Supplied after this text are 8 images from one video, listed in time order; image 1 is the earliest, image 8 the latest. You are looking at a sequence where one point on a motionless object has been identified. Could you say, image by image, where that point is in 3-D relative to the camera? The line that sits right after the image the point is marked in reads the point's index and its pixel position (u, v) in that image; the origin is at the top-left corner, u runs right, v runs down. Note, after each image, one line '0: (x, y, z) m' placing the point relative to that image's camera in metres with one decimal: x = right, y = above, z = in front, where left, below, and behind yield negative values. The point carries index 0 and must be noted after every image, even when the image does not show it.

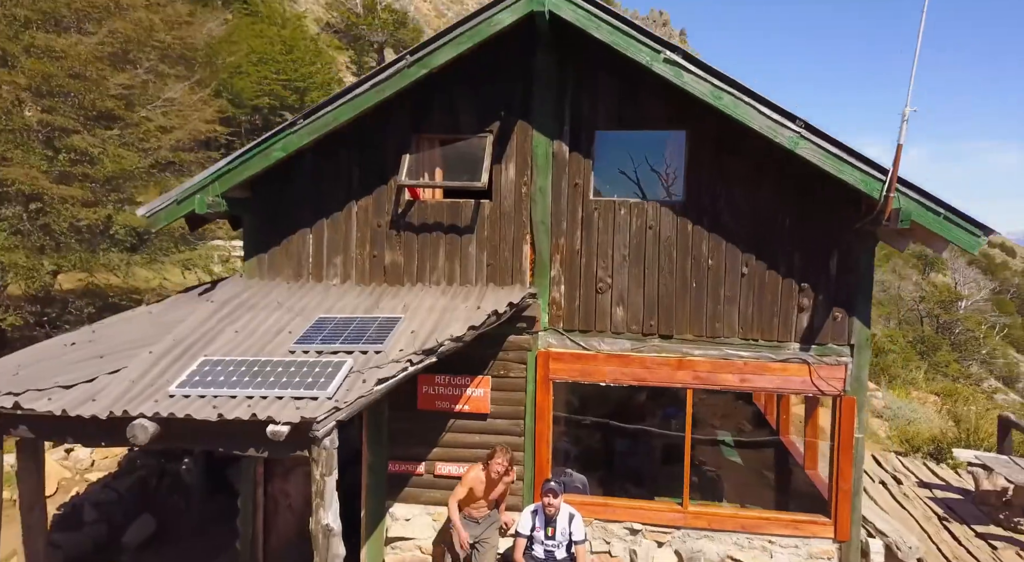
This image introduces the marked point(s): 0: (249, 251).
0: (-2.3, +0.2, +5.8) m
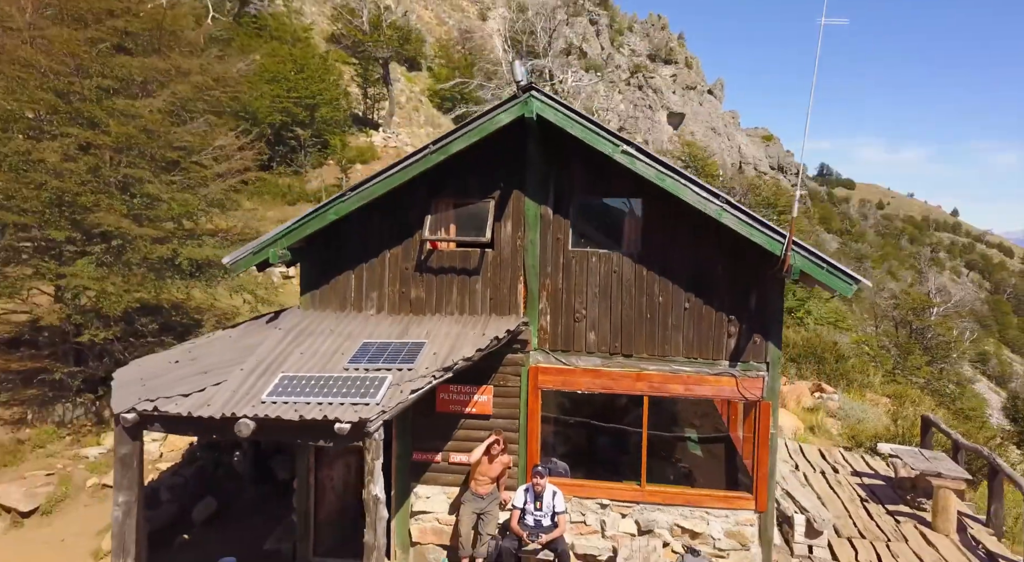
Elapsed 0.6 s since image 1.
0: (-2.4, -0.1, +7.4) m
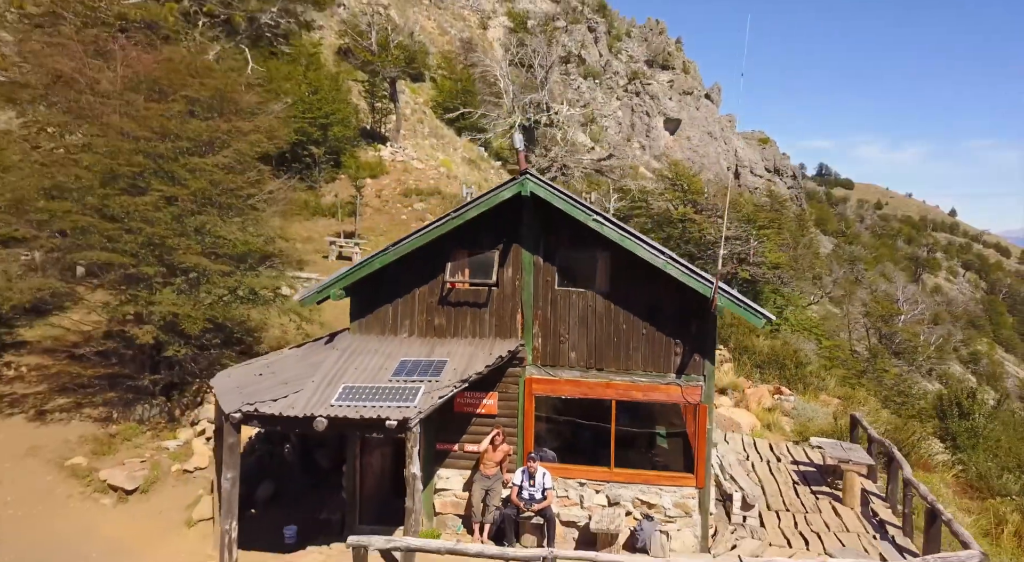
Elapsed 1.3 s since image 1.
0: (-2.3, -0.5, +9.7) m
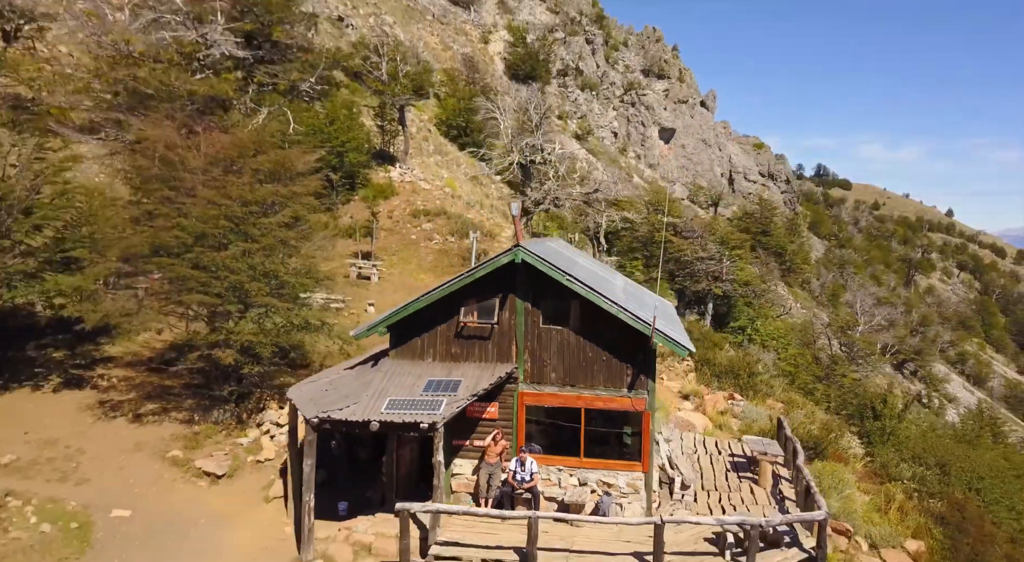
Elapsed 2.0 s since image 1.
0: (-2.4, -1.3, +13.0) m
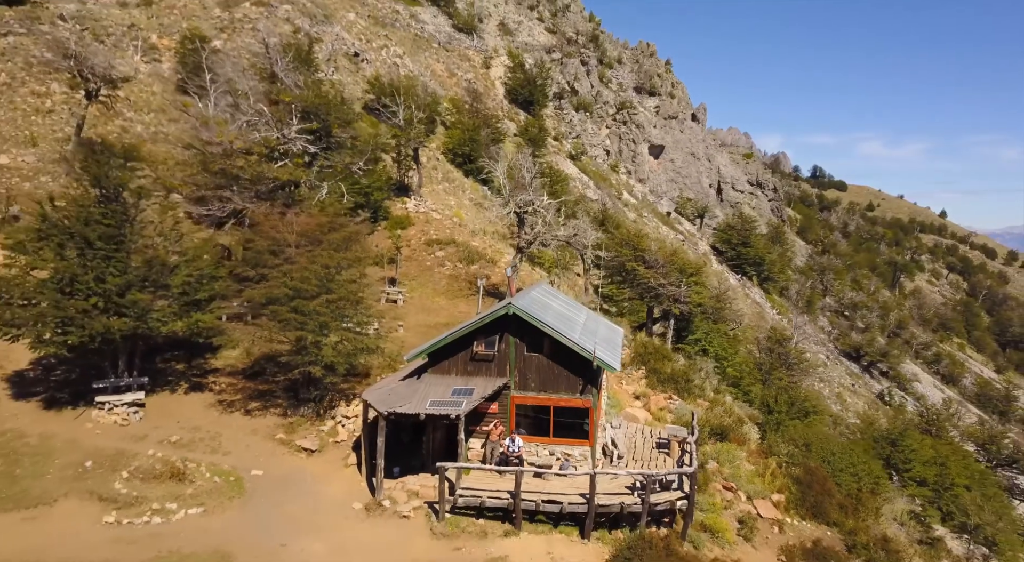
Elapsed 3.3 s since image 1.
0: (-2.6, -2.6, +20.1) m
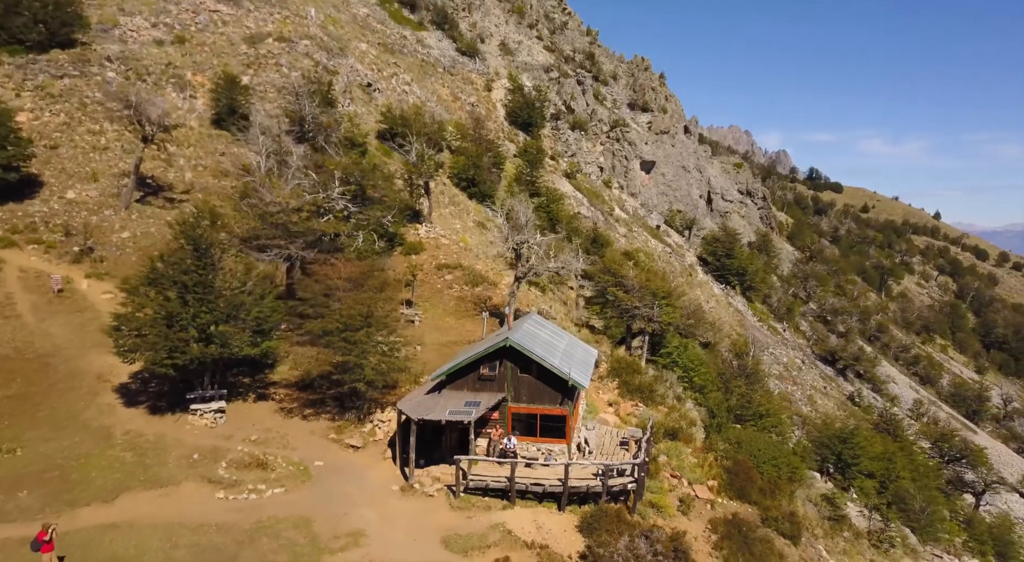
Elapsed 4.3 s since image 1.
0: (-2.7, -4.2, +26.8) m
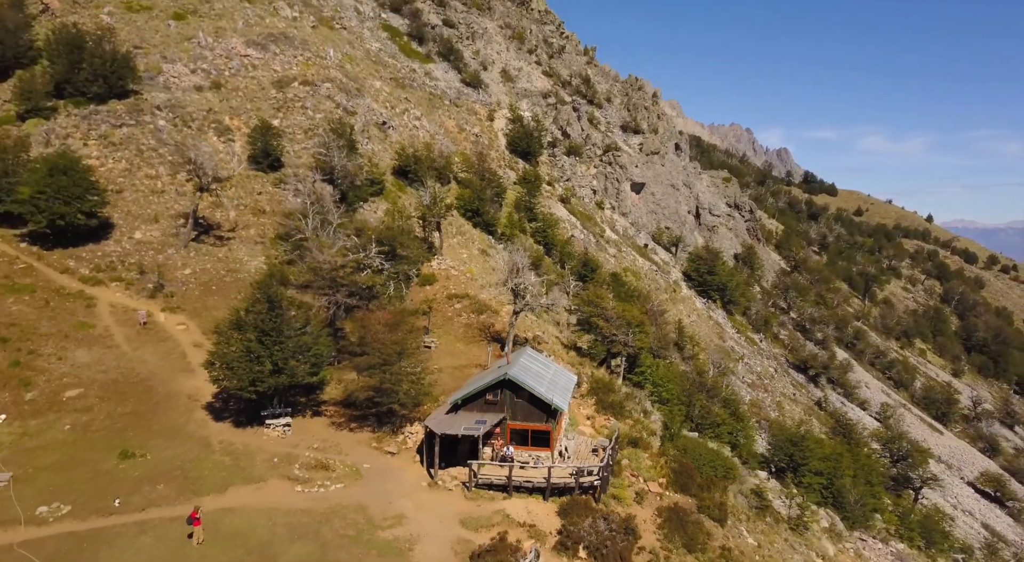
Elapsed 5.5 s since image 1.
0: (-2.8, -6.9, +35.8) m
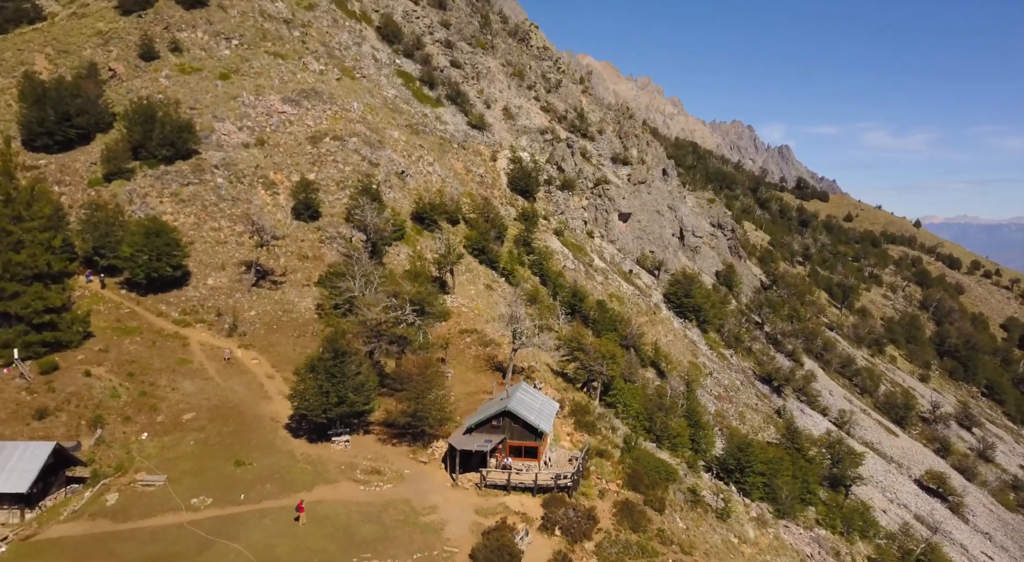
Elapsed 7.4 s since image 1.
0: (-2.9, -11.3, +49.9) m
